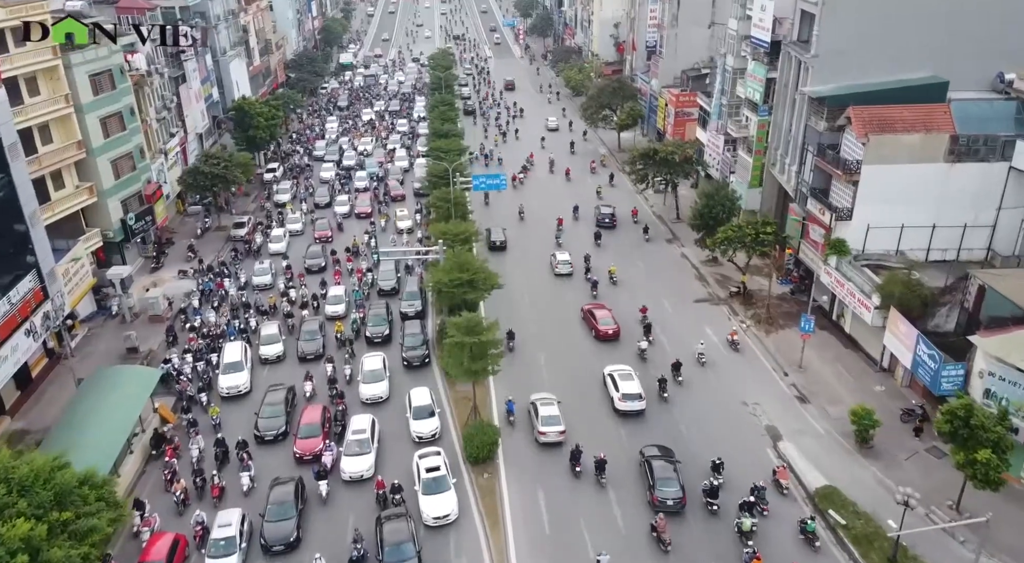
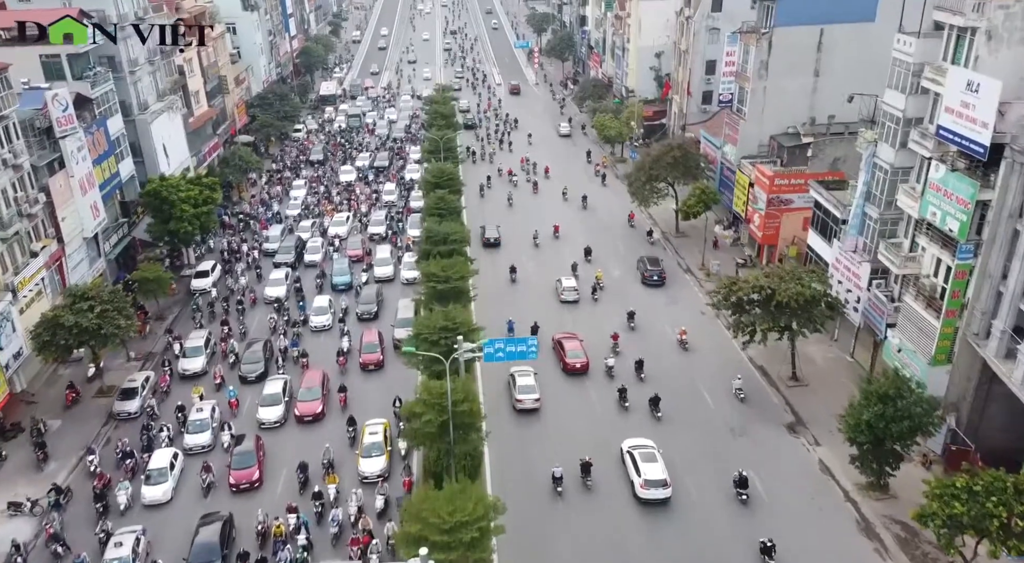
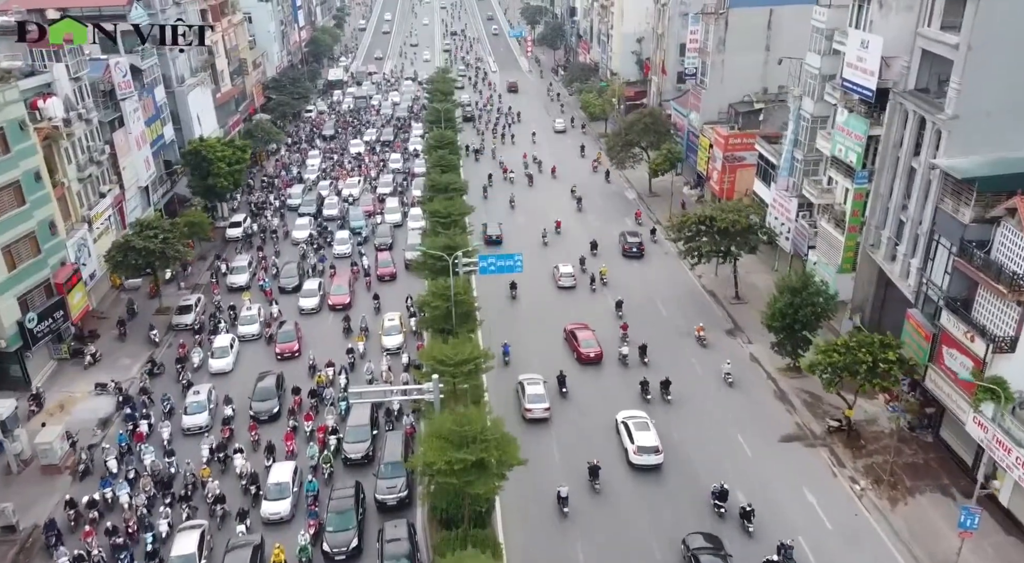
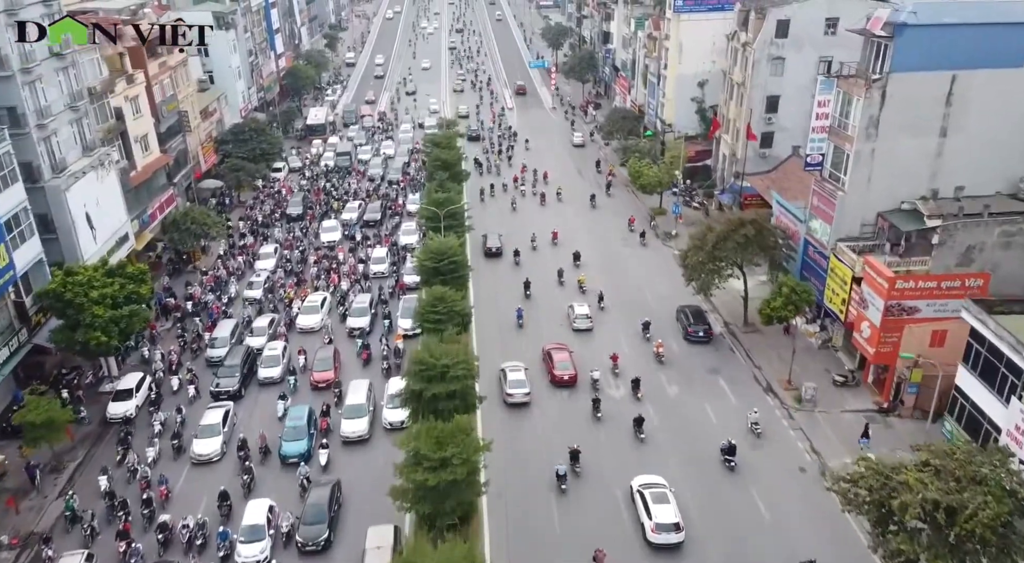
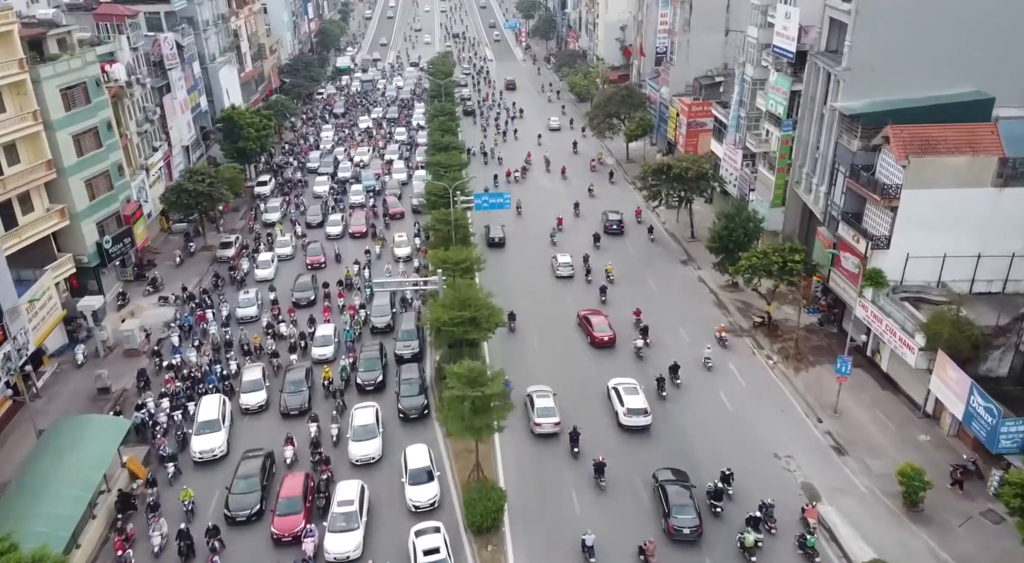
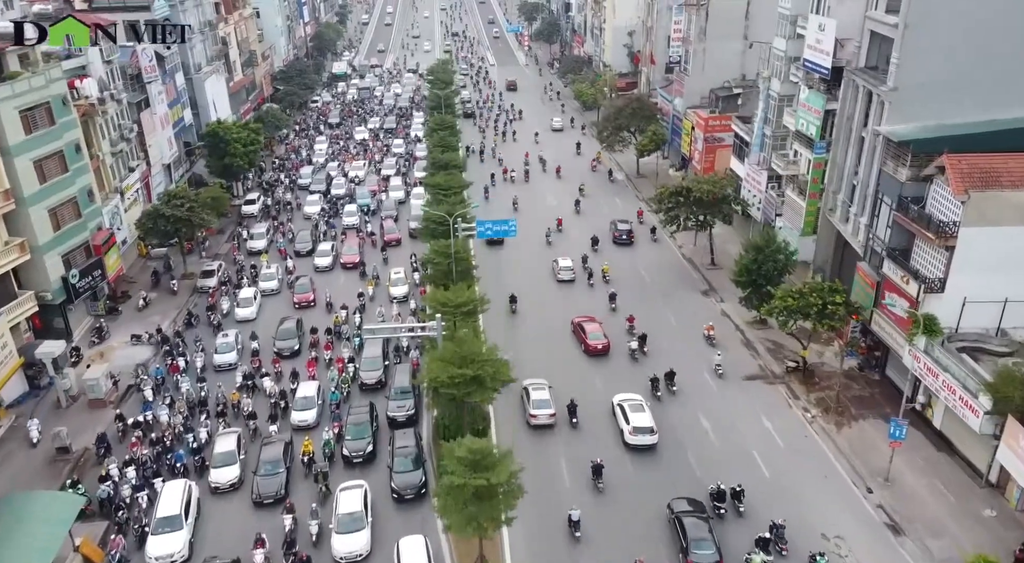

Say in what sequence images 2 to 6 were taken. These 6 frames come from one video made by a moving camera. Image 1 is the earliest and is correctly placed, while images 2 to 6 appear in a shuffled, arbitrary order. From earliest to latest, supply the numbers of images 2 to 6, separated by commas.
5, 6, 3, 2, 4
